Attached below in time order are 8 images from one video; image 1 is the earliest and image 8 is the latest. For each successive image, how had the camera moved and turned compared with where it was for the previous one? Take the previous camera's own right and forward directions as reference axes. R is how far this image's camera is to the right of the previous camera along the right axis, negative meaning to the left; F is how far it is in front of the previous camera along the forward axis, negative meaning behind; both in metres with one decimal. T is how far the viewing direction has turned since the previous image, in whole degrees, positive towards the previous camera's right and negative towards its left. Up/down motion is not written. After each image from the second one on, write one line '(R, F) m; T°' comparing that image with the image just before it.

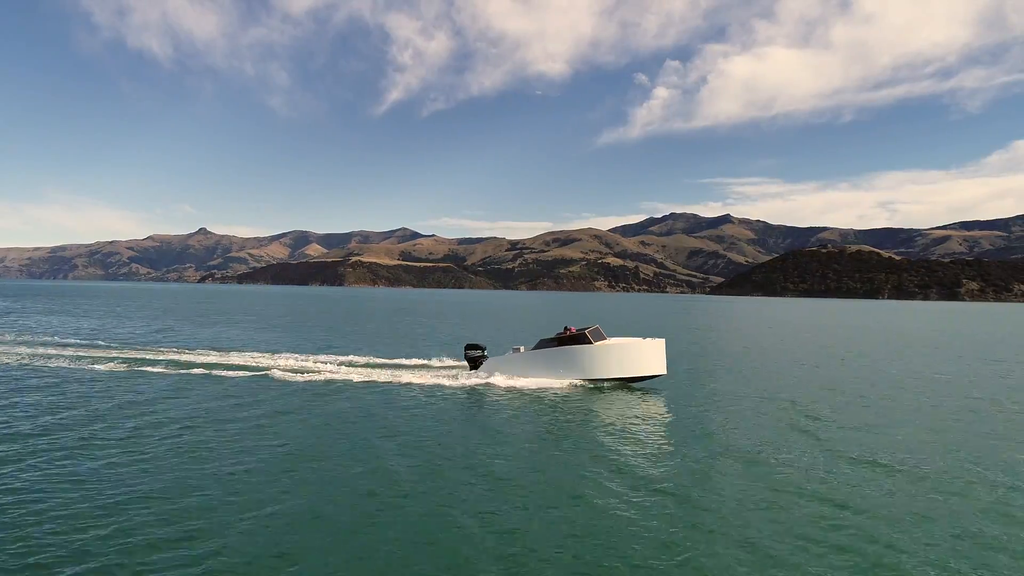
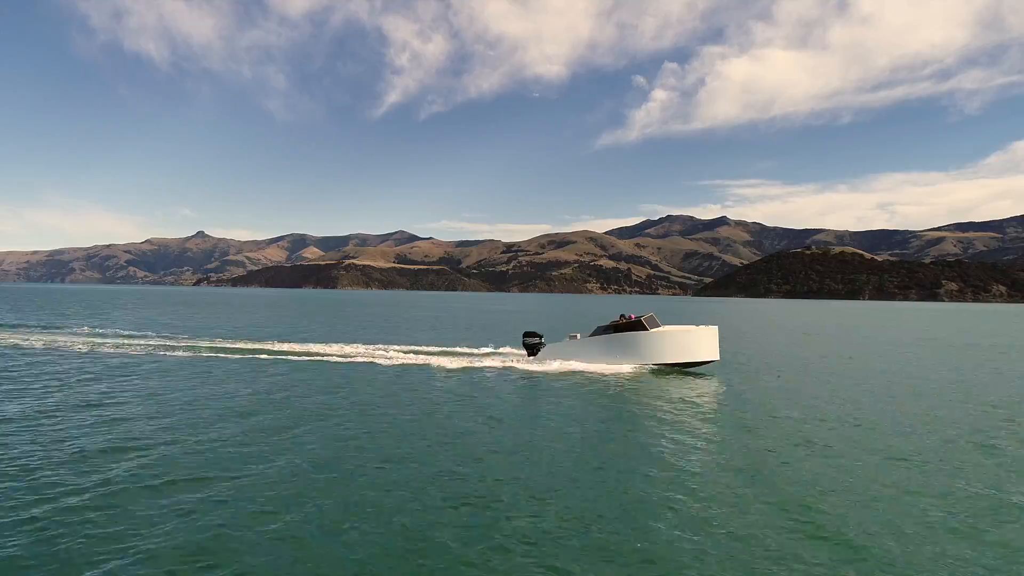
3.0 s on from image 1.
(-3.5, -1.4) m; 0°
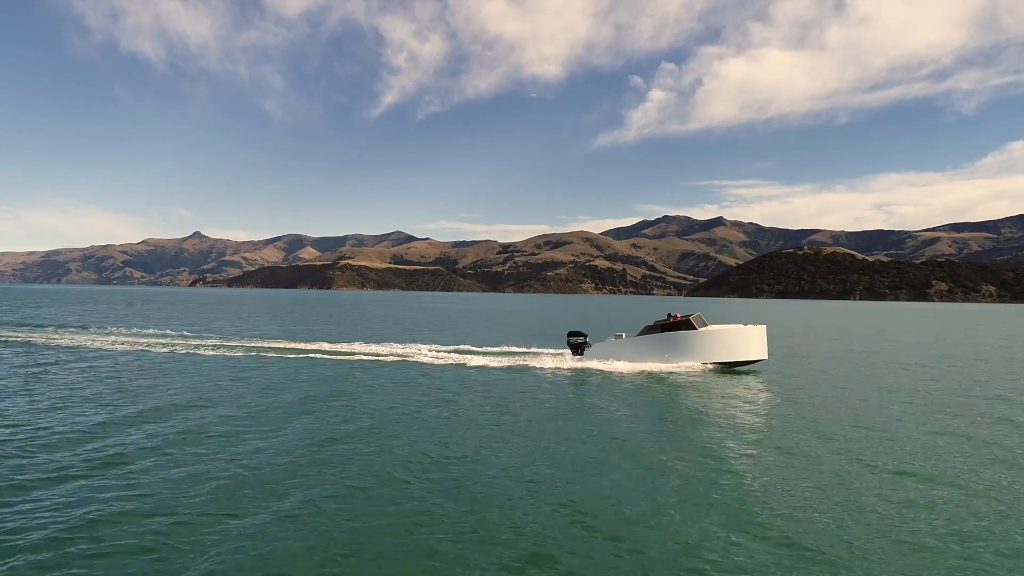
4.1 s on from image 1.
(-2.8, 0.0) m; 0°
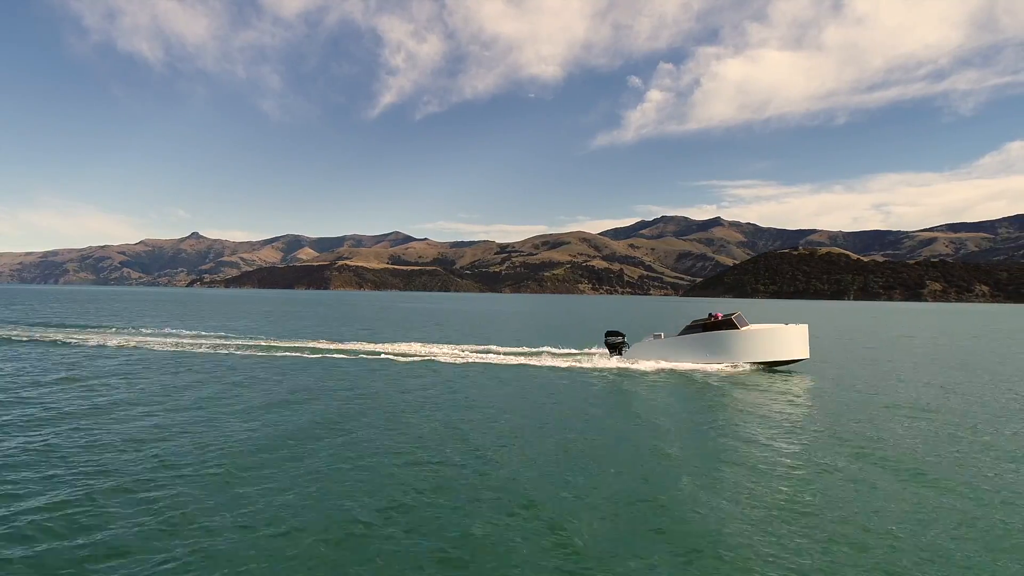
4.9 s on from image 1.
(-2.3, 0.0) m; 0°
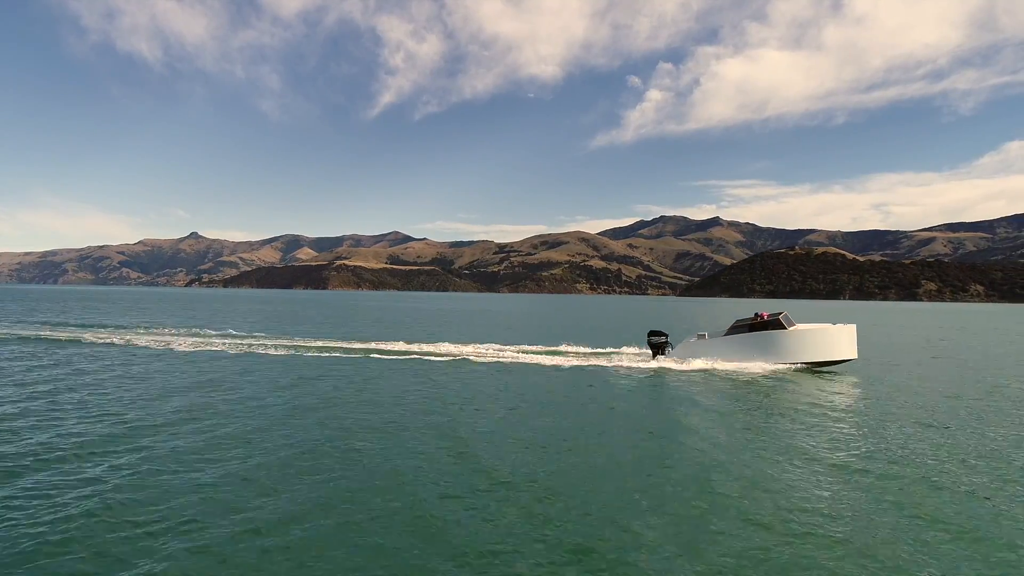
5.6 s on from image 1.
(-2.6, +0.3) m; 0°
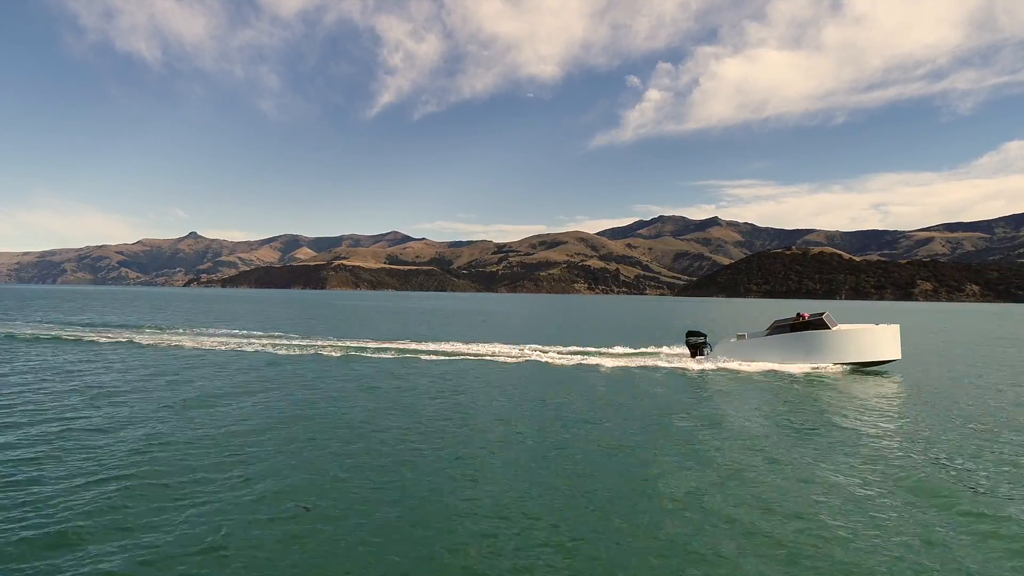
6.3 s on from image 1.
(-2.1, +0.1) m; 0°
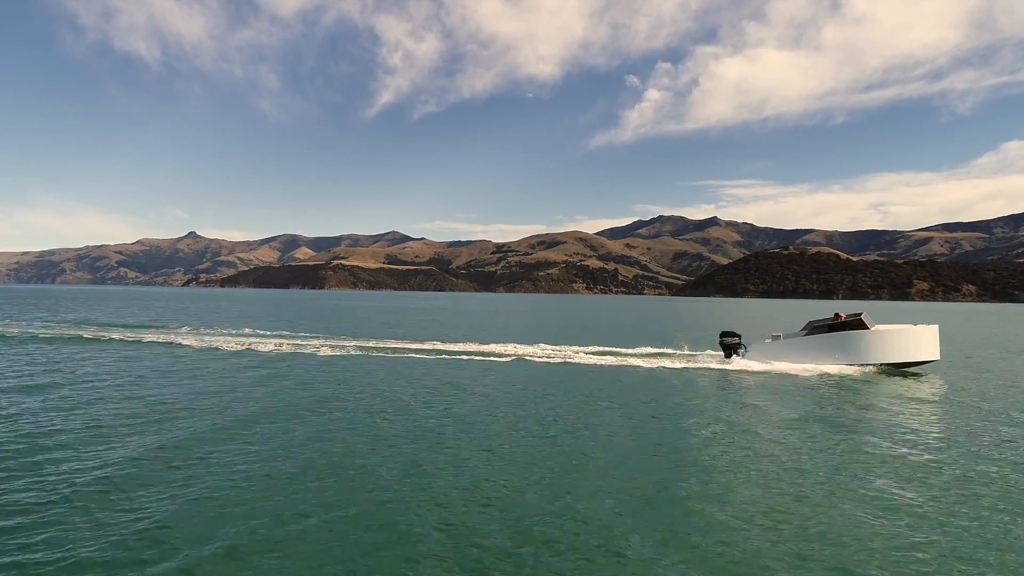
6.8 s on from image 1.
(-2.0, +0.2) m; 0°
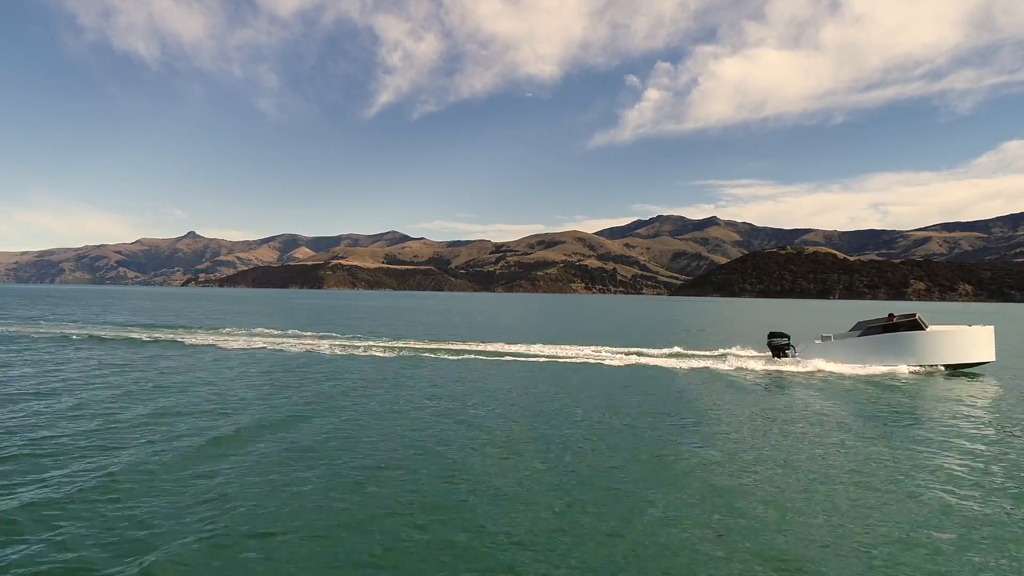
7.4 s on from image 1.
(-2.7, +0.3) m; 0°
